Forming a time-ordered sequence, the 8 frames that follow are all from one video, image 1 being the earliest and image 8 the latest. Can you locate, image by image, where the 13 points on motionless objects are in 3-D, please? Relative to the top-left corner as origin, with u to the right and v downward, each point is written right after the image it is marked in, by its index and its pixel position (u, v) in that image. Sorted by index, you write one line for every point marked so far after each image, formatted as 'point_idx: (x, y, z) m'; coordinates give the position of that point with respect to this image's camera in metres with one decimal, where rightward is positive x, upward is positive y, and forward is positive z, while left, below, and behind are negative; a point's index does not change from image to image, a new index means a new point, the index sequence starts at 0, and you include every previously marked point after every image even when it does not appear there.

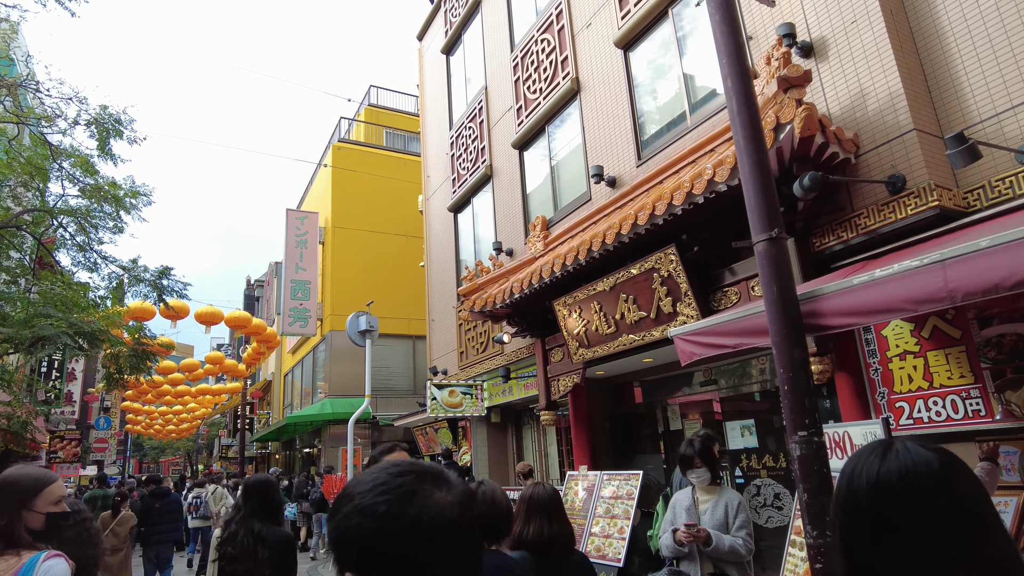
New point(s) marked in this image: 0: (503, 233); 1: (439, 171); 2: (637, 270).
0: (-0.1, +0.9, +11.3) m
1: (-1.6, +2.6, +14.6) m
2: (+1.3, +0.2, +7.1) m
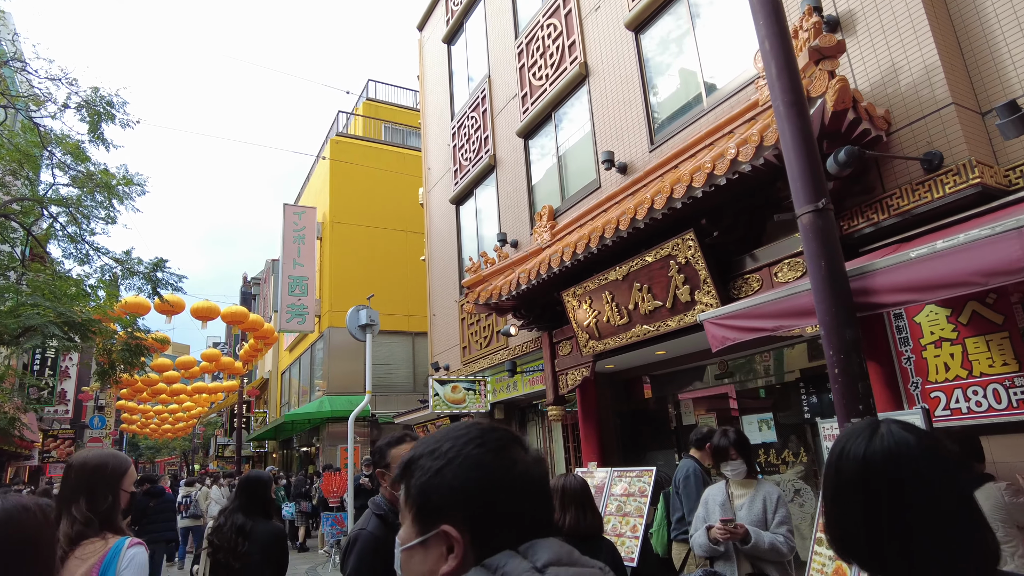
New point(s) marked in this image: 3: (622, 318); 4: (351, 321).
0: (-0.1, +1.1, +11.0) m
1: (-1.6, +2.7, +14.3) m
2: (+1.4, +0.3, +6.8) m
3: (+1.2, -0.3, +7.4) m
4: (-2.8, -0.6, +11.6) m
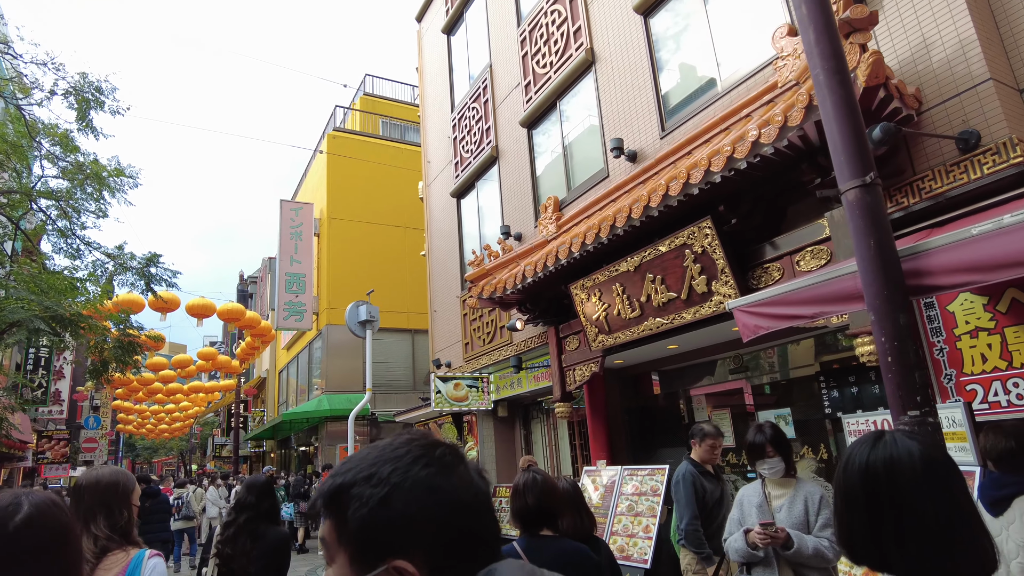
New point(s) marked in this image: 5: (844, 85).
0: (0.0, +1.2, +10.8) m
1: (-1.5, +2.8, +14.0) m
2: (+1.5, +0.4, +6.5) m
3: (+1.3, -0.2, +7.1) m
4: (-2.7, -0.5, +11.3) m
5: (+1.6, +1.0, +3.2) m
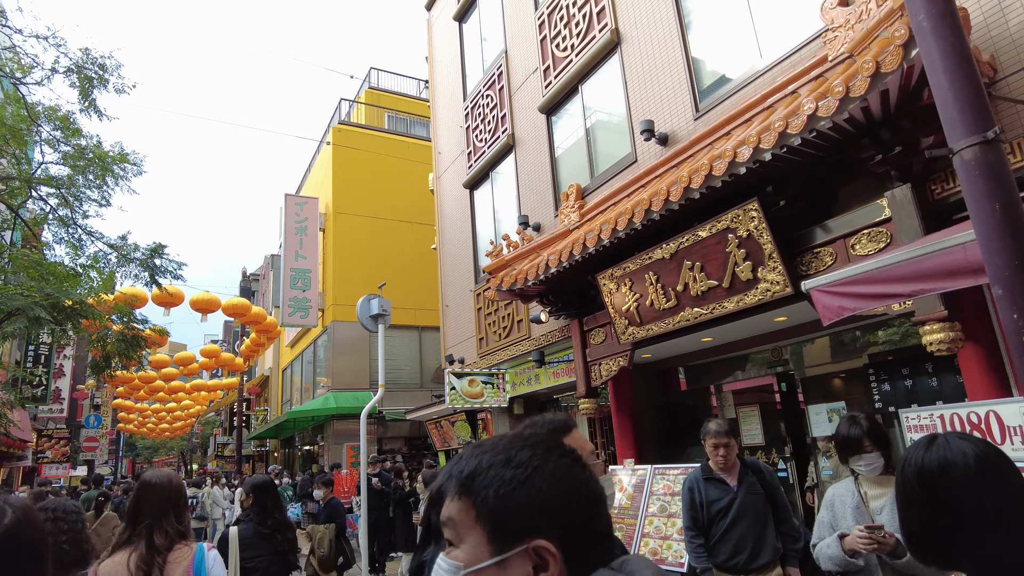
0: (+0.3, +1.3, +10.4) m
1: (-1.2, +2.9, +13.6) m
2: (+1.8, +0.5, +6.2) m
3: (+1.6, -0.1, +6.7) m
4: (-2.4, -0.4, +10.9) m
5: (+1.9, +1.1, +2.8) m
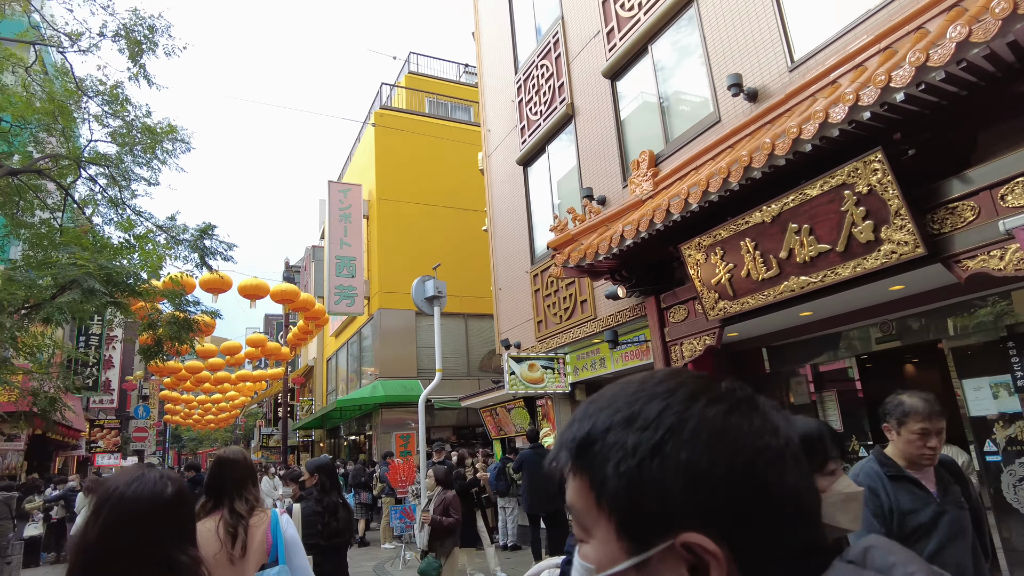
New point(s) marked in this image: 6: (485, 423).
0: (+1.2, +1.6, +9.8) m
1: (-0.2, +3.2, +13.0) m
2: (+2.5, +0.8, +5.5) m
3: (+2.3, +0.2, +6.1) m
4: (-1.5, -0.1, +10.4) m
5: (+2.4, +1.3, +2.1) m
6: (-0.5, -2.6, +12.7) m
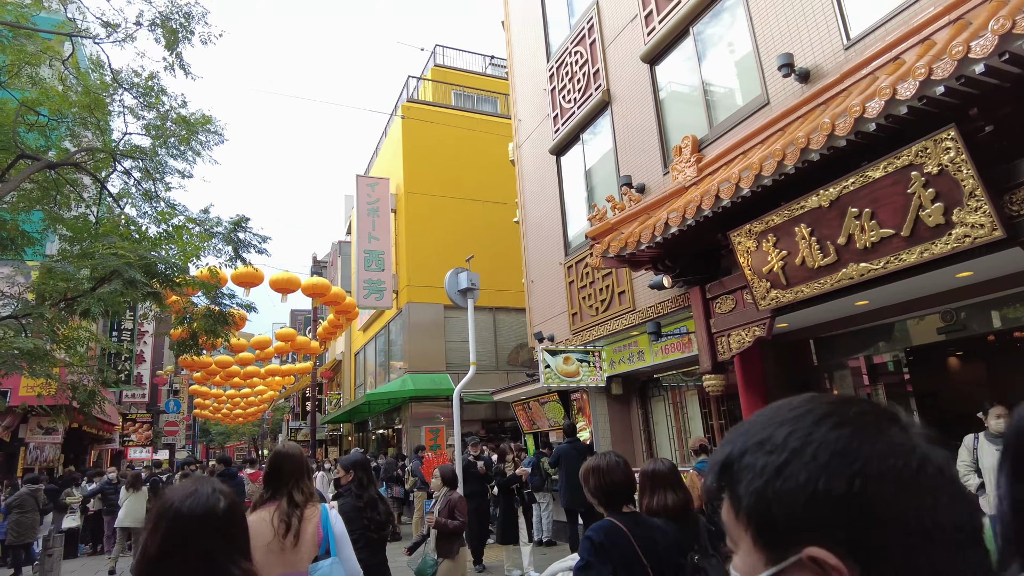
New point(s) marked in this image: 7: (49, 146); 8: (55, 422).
0: (+1.7, +1.7, +9.5) m
1: (+0.4, +3.4, +12.8) m
2: (+2.9, +0.9, +5.2) m
3: (+2.7, +0.3, +5.8) m
4: (-1.0, 0.0, +10.3) m
5: (+2.7, +1.4, +1.9) m
6: (+0.1, -2.4, +12.6) m
7: (-5.8, +1.8, +8.4) m
8: (-9.8, -2.9, +14.3) m
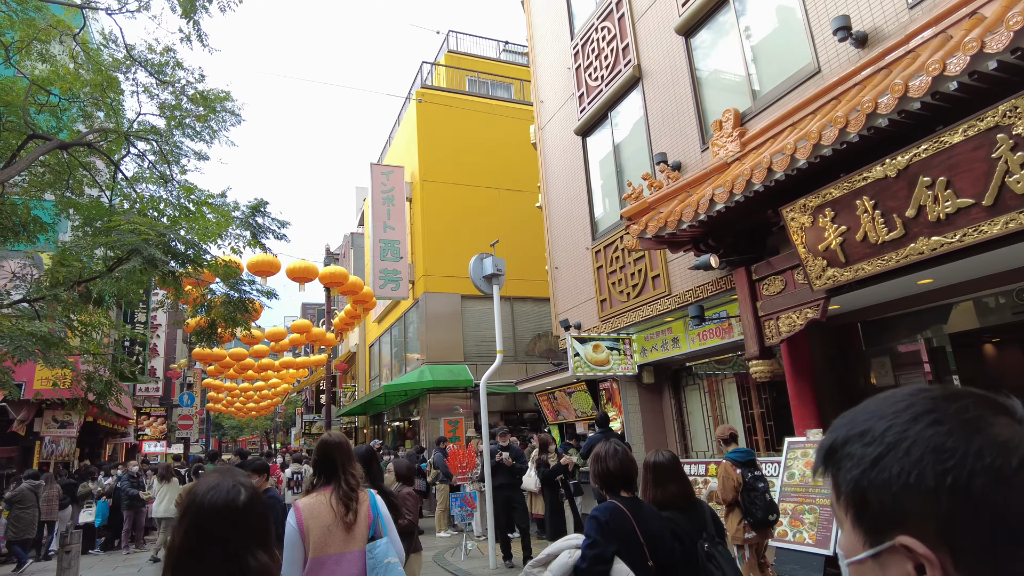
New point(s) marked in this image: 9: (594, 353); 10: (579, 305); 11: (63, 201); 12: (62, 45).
0: (+2.0, +1.9, +9.1) m
1: (+0.8, +3.6, +12.4) m
2: (+3.2, +1.1, +4.8) m
3: (+3.0, +0.5, +5.4) m
4: (-0.6, +0.3, +9.9) m
5: (+2.9, +1.6, +1.4) m
6: (+0.6, -2.2, +12.2) m
7: (-5.4, +1.9, +8.0) m
8: (-9.4, -2.7, +14.1) m
9: (+1.2, -0.9, +9.5) m
10: (+1.1, -0.3, +11.2) m
11: (-5.5, +1.1, +8.2) m
12: (-5.3, +2.9, +7.9) m
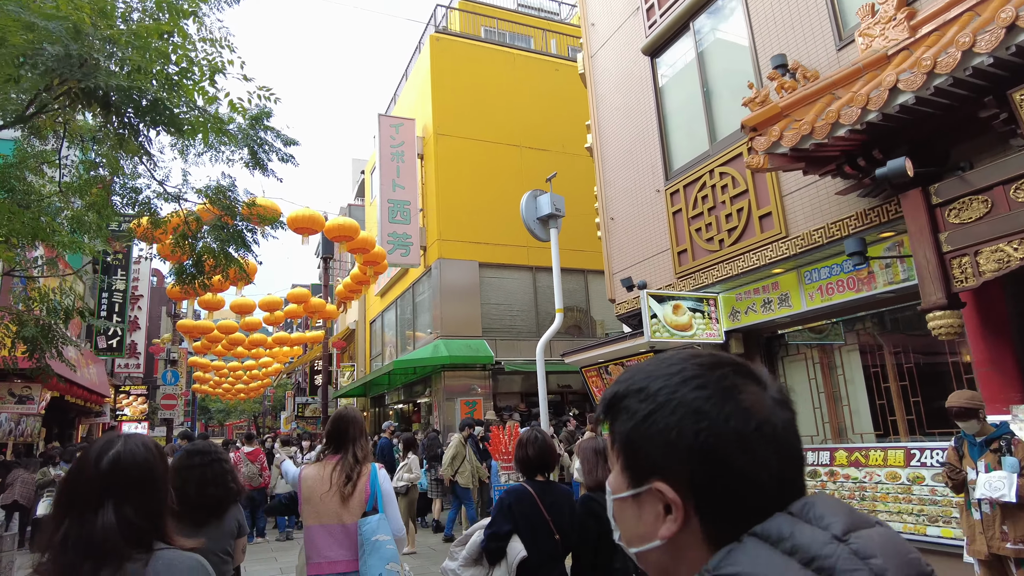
0: (+2.8, +2.6, +7.2) m
1: (+1.6, +4.3, +10.4) m
2: (+4.0, +1.6, +2.9) m
3: (+3.9, +1.0, +3.5) m
4: (+0.2, +0.9, +8.0) m
5: (+3.8, +2.0, -0.5) m
6: (+1.2, -1.5, +10.3) m
7: (-4.6, +2.6, +6.0) m
8: (-8.7, -1.8, +12.1) m
9: (+1.9, -0.3, +7.6) m
10: (+1.8, +0.4, +9.3) m
11: (-4.7, +1.8, +6.2) m
12: (-4.5, +3.6, +5.8) m
